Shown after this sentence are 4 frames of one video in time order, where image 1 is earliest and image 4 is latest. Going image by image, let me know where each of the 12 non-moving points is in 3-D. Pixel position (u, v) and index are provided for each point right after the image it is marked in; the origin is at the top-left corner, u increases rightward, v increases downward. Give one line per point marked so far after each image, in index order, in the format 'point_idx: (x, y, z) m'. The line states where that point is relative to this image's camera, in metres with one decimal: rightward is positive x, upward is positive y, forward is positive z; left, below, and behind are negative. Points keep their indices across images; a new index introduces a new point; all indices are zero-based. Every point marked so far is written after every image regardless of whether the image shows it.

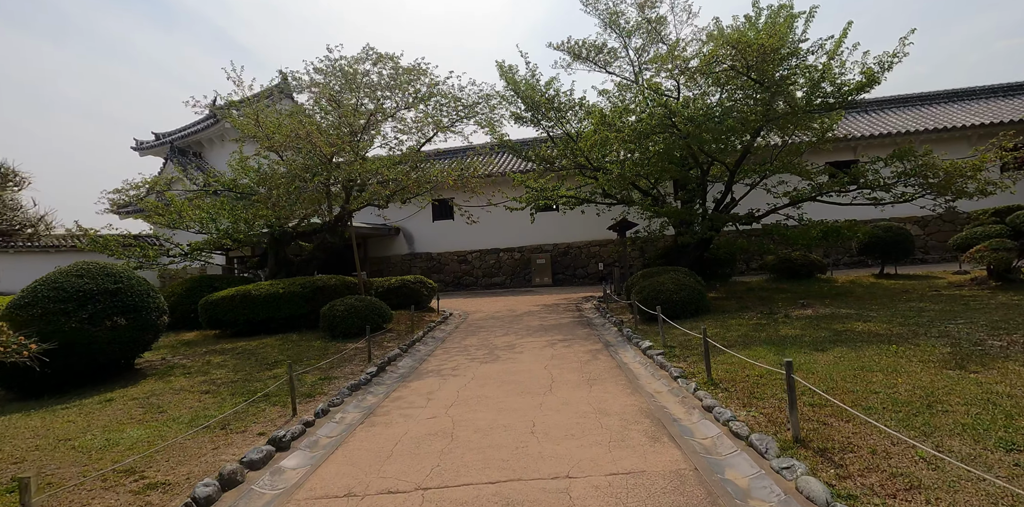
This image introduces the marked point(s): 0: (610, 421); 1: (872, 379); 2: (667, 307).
0: (+0.7, -1.2, +3.5) m
1: (+2.6, -0.9, +3.5) m
2: (+2.2, -0.8, +7.1) m
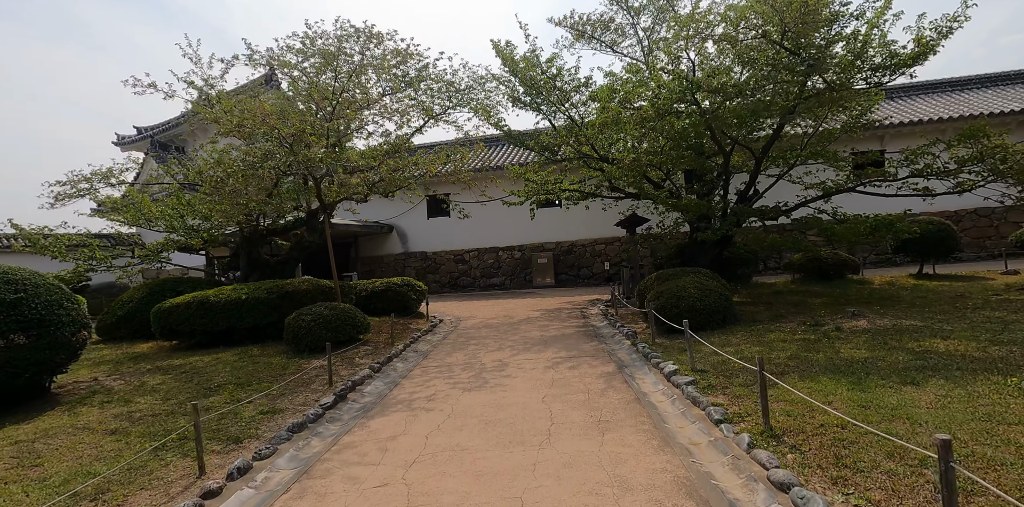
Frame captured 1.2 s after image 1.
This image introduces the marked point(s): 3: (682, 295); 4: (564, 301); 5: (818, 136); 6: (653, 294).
0: (+0.6, -1.2, +2.4) m
1: (+2.5, -0.9, +2.4) m
2: (+2.1, -0.8, +6.0) m
3: (+2.1, -0.5, +6.1) m
4: (+1.2, -1.1, +11.2) m
5: (+5.3, +2.0, +8.6) m
6: (+1.9, -0.5, +6.7) m
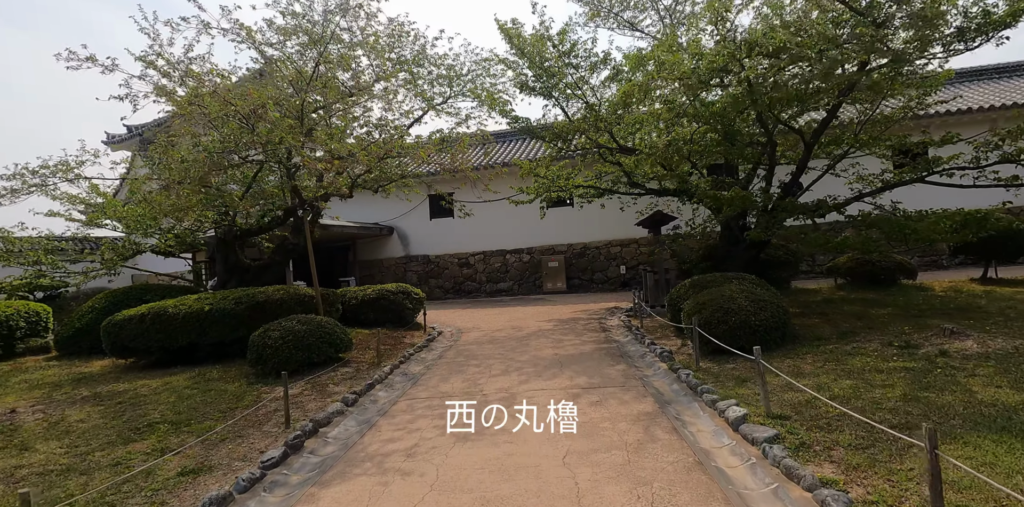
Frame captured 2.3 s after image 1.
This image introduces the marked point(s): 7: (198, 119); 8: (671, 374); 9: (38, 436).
0: (+0.6, -1.2, +1.2) m
1: (+2.5, -0.9, +1.2) m
2: (+2.2, -0.8, +4.8) m
3: (+2.2, -0.5, +4.9) m
4: (+1.3, -1.1, +10.0) m
5: (+5.4, +2.0, +7.4) m
6: (+2.0, -0.6, +5.5) m
7: (-4.7, +2.0, +7.5) m
8: (+1.5, -1.1, +4.6) m
9: (-3.9, -1.5, +4.1) m
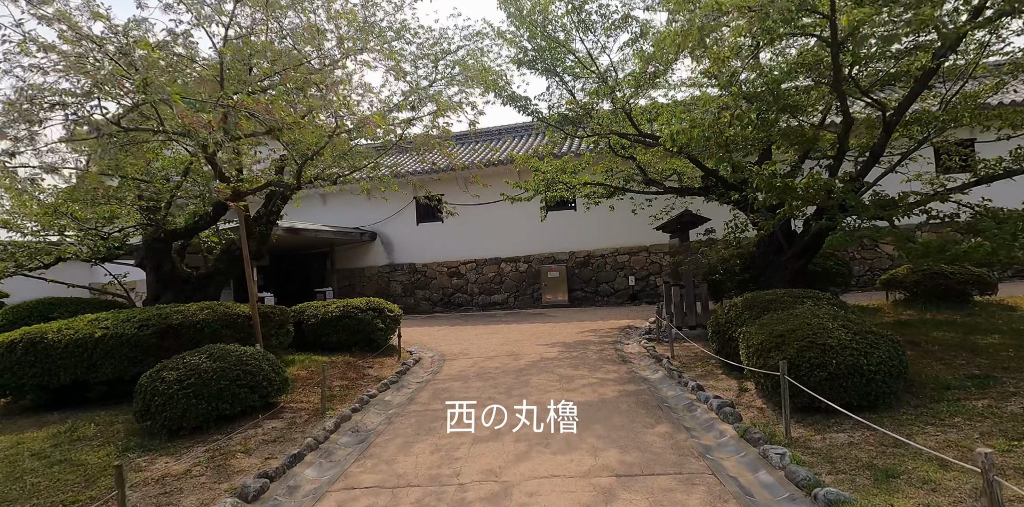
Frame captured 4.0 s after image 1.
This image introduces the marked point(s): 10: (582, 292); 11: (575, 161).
0: (+0.6, -1.2, -0.4) m
1: (+2.5, -0.9, -0.4) m
2: (+2.2, -0.8, +3.2) m
3: (+2.1, -0.6, +3.4) m
4: (+1.3, -1.3, +8.4) m
5: (+5.3, +1.9, +5.8) m
6: (+1.9, -0.6, +3.9) m
7: (-4.7, +1.9, +5.9) m
8: (+1.4, -1.2, +3.0) m
9: (-3.9, -1.5, +2.5) m
10: (+1.8, -1.0, +12.6) m
11: (+1.3, +1.9, +10.2) m
